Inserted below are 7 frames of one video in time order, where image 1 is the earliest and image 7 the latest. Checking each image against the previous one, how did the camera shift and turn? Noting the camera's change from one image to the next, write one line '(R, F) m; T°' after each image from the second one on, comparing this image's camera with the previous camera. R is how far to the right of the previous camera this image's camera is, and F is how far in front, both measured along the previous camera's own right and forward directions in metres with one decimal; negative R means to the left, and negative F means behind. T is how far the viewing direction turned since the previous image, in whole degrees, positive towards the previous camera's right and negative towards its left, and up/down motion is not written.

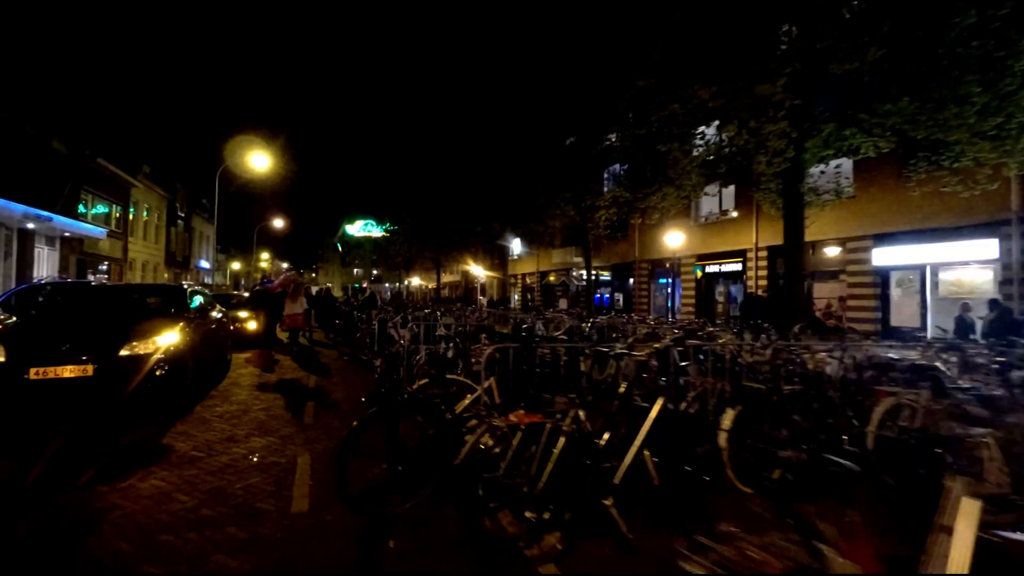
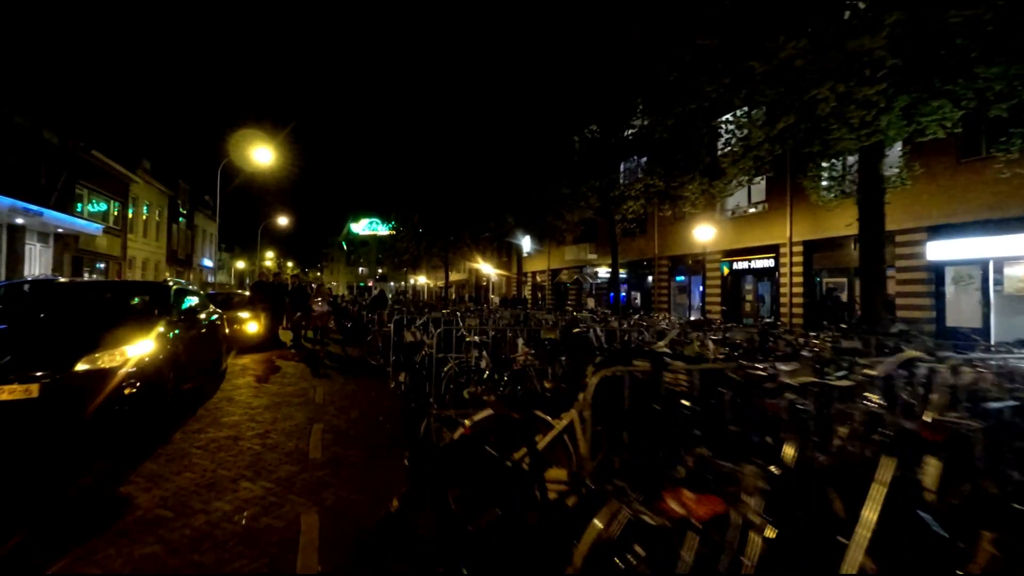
(-0.7, +1.5) m; -1°
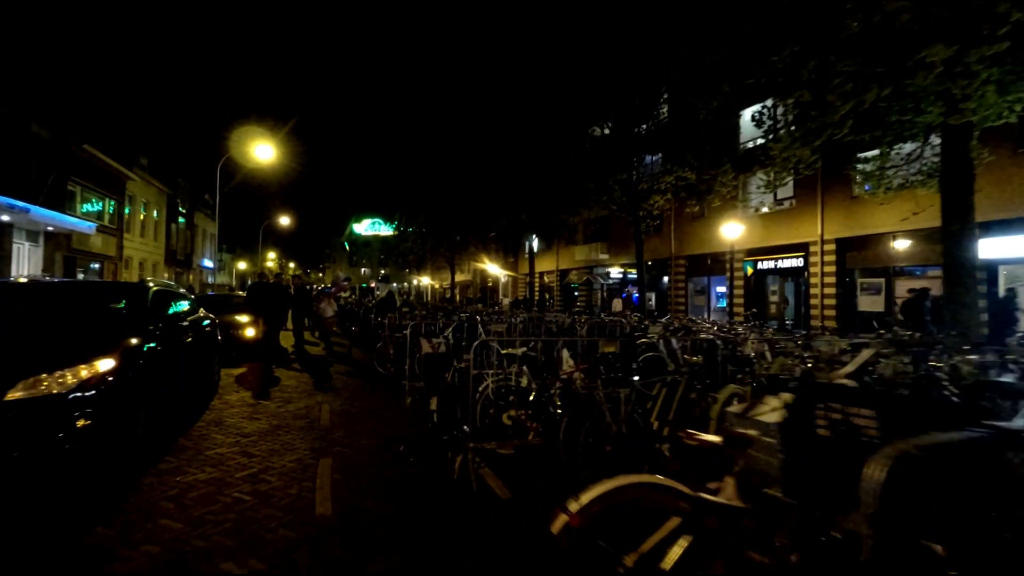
(-0.6, +1.3) m; 0°
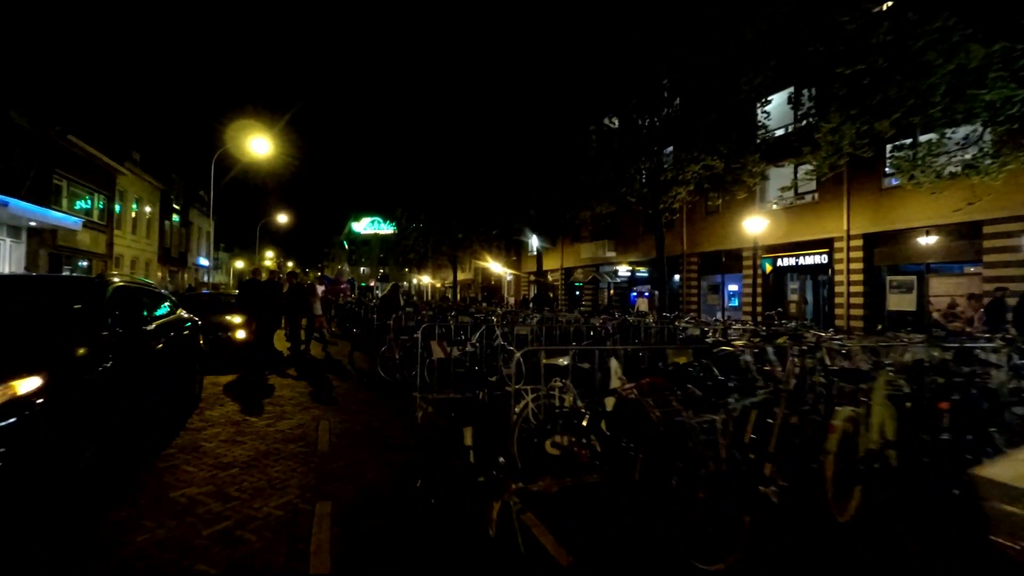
(-0.5, +1.2) m; 0°
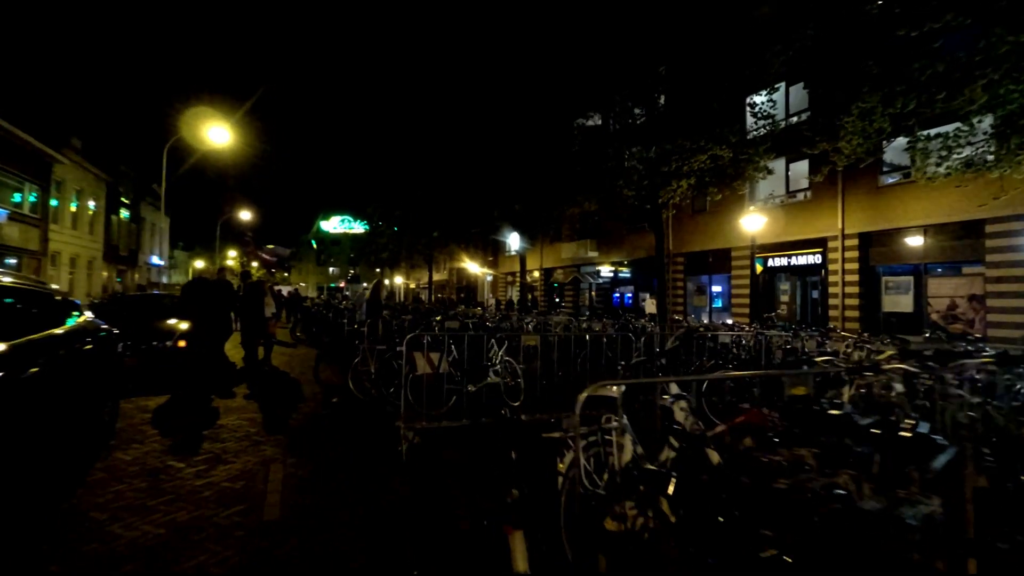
(-0.5, +1.5) m; +3°
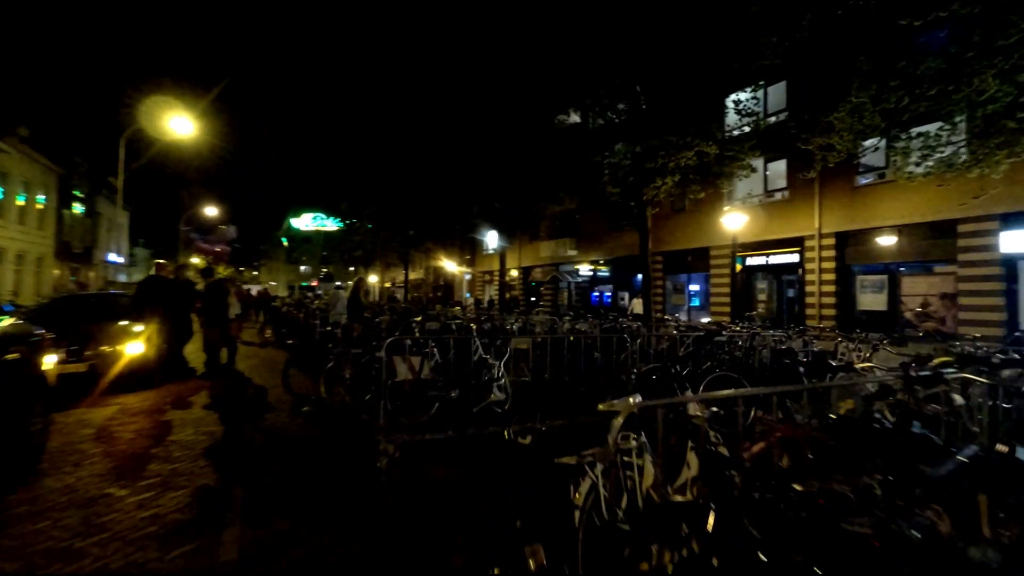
(-0.2, +0.5) m; +3°
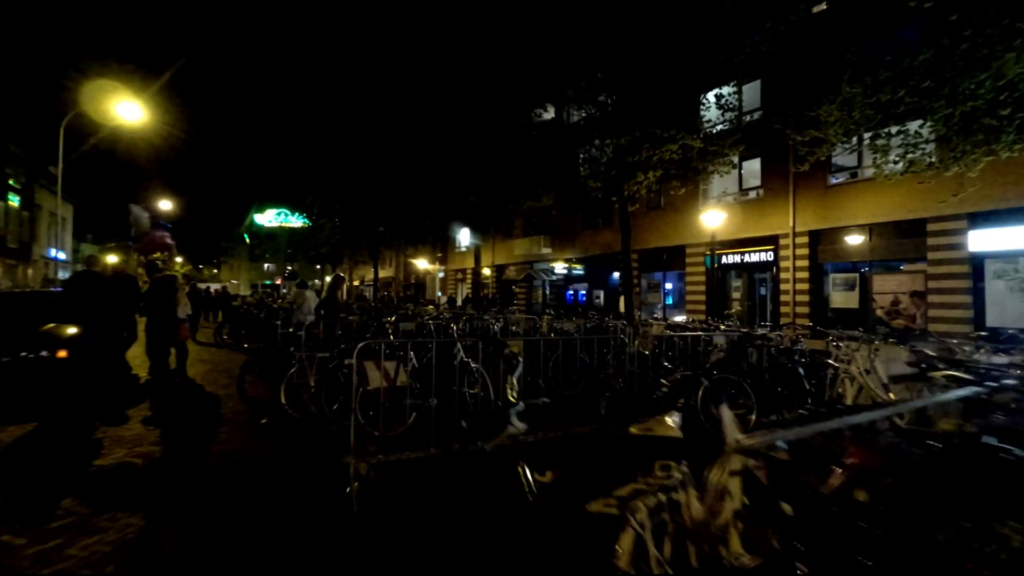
(-0.2, +0.7) m; +4°
